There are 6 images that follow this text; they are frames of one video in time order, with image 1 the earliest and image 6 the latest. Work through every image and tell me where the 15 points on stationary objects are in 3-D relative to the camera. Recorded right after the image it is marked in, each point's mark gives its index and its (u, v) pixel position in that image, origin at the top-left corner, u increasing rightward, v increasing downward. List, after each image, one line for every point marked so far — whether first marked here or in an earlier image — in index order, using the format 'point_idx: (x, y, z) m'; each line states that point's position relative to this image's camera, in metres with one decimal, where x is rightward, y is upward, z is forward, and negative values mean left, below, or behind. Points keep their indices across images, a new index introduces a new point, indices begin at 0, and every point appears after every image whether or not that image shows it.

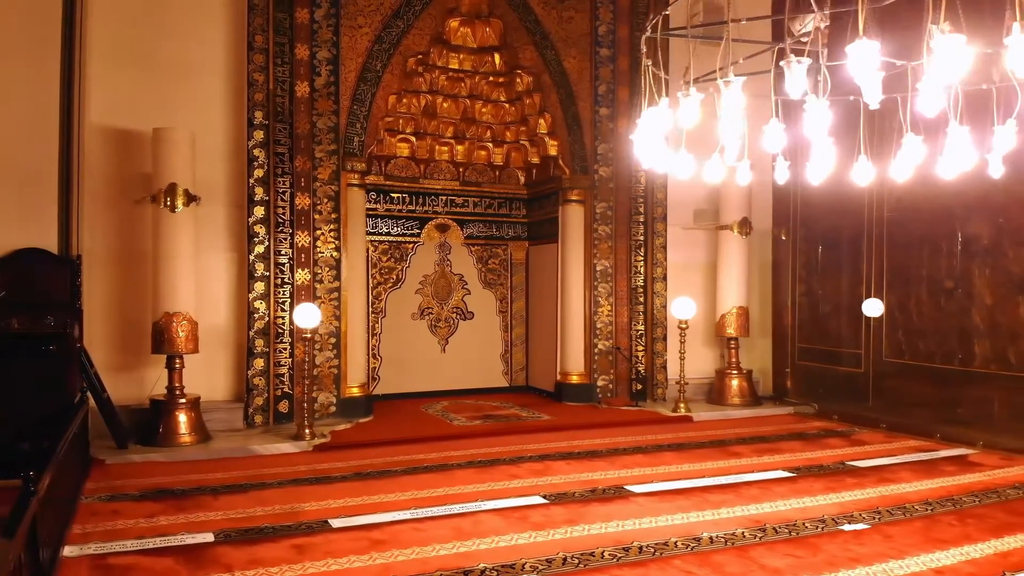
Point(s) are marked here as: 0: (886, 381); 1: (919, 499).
0: (+3.1, -0.8, +6.0) m
1: (+2.1, -1.1, +3.7) m
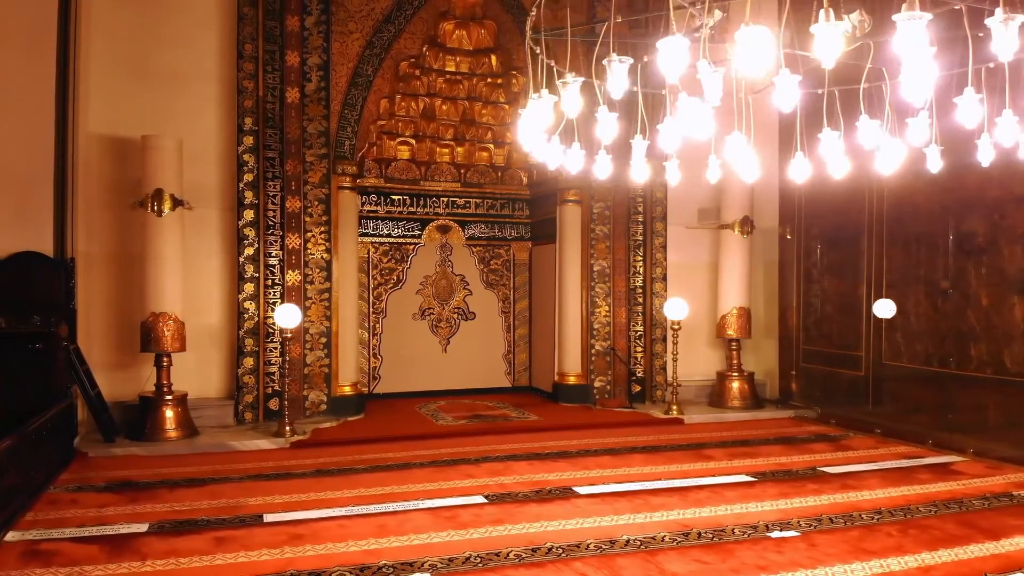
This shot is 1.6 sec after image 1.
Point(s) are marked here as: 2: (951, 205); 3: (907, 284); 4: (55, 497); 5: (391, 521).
0: (+2.9, -0.8, +5.8) m
1: (+1.7, -1.1, +3.5) m
2: (+3.1, +0.6, +5.2) m
3: (+3.0, 0.0, +5.5) m
4: (-2.4, -1.1, +3.8) m
5: (-0.5, -1.1, +3.3) m
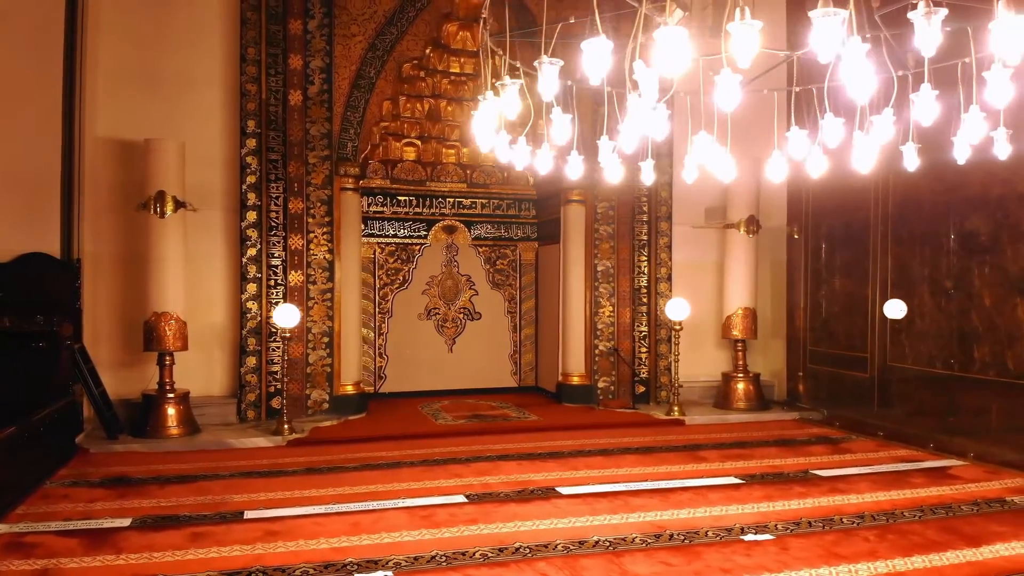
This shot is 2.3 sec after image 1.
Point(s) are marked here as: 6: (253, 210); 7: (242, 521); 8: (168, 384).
0: (+2.9, -0.8, +5.7) m
1: (+1.6, -1.1, +3.5) m
2: (+3.1, +0.6, +5.1) m
3: (+3.0, 0.0, +5.4) m
4: (-2.5, -1.1, +3.9) m
5: (-0.7, -1.1, +3.4) m
6: (-2.2, +0.6, +6.1) m
7: (-1.2, -1.1, +3.3) m
8: (-2.6, -0.7, +5.5) m
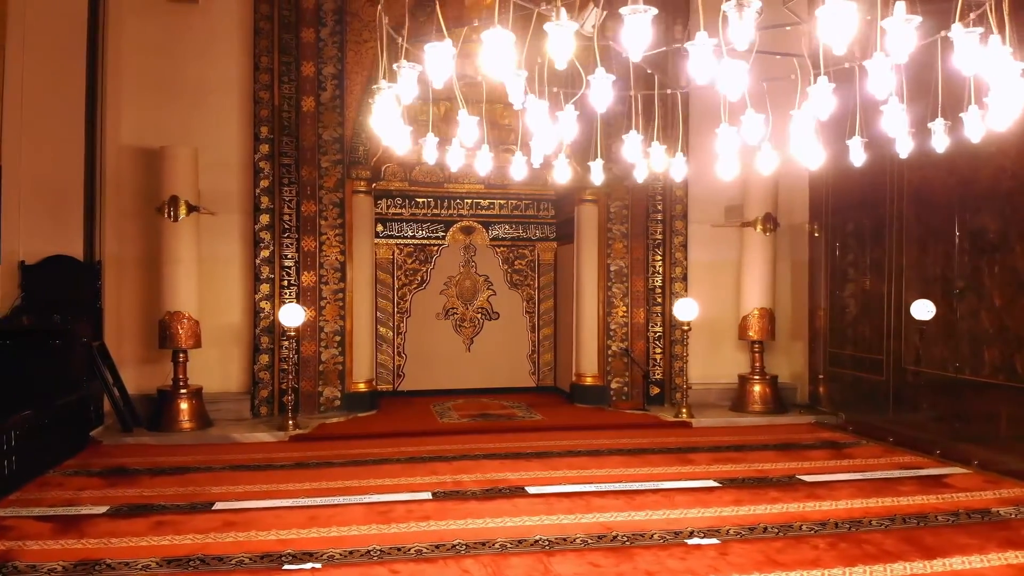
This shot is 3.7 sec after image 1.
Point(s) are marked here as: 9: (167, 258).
0: (+2.9, -0.8, +5.4) m
1: (+1.4, -1.1, +3.4) m
2: (+3.0, +0.6, +4.8) m
3: (+2.9, 0.0, +5.2) m
4: (-2.7, -1.1, +4.2) m
5: (-0.9, -1.1, +3.4) m
6: (-2.1, +0.6, +6.3) m
7: (-1.4, -1.1, +3.5) m
8: (-2.6, -0.7, +5.7) m
9: (-2.7, +0.2, +5.8) m
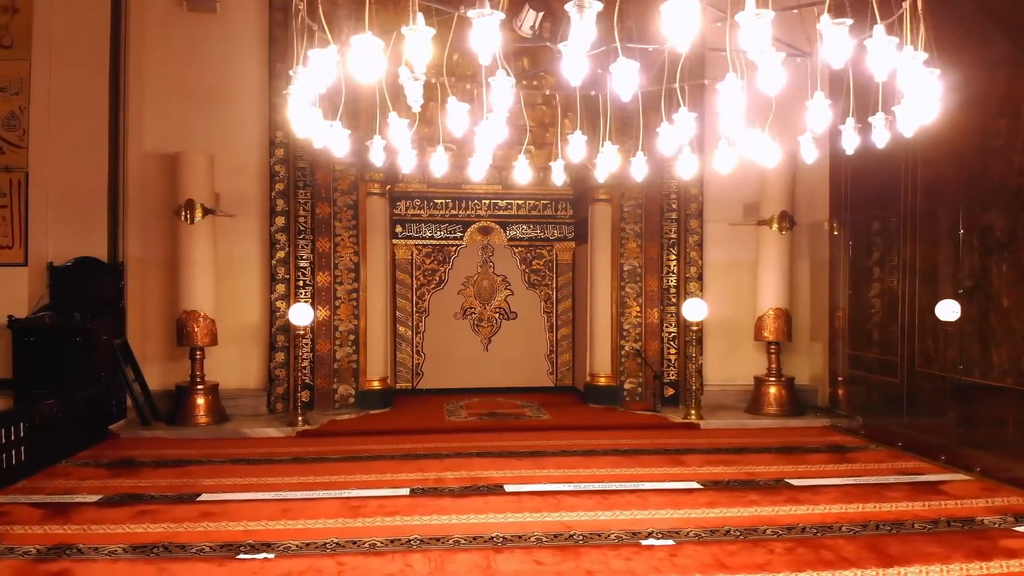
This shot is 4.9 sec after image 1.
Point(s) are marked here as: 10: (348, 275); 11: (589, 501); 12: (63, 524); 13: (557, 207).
0: (+2.9, -0.8, +5.2) m
1: (+1.2, -1.1, +3.3) m
2: (+2.9, +0.6, +4.6) m
3: (+2.9, 0.0, +5.0) m
4: (-2.7, -1.1, +4.4) m
5: (-1.0, -1.1, +3.6) m
6: (-2.0, +0.6, +6.5) m
7: (-1.6, -1.1, +3.6) m
8: (-2.6, -0.7, +6.0) m
9: (-2.7, +0.2, +6.0) m
10: (-1.5, +0.1, +6.6) m
11: (+0.4, -1.1, +3.7) m
12: (-2.0, -1.1, +3.3) m
13: (+0.5, +0.9, +8.0) m
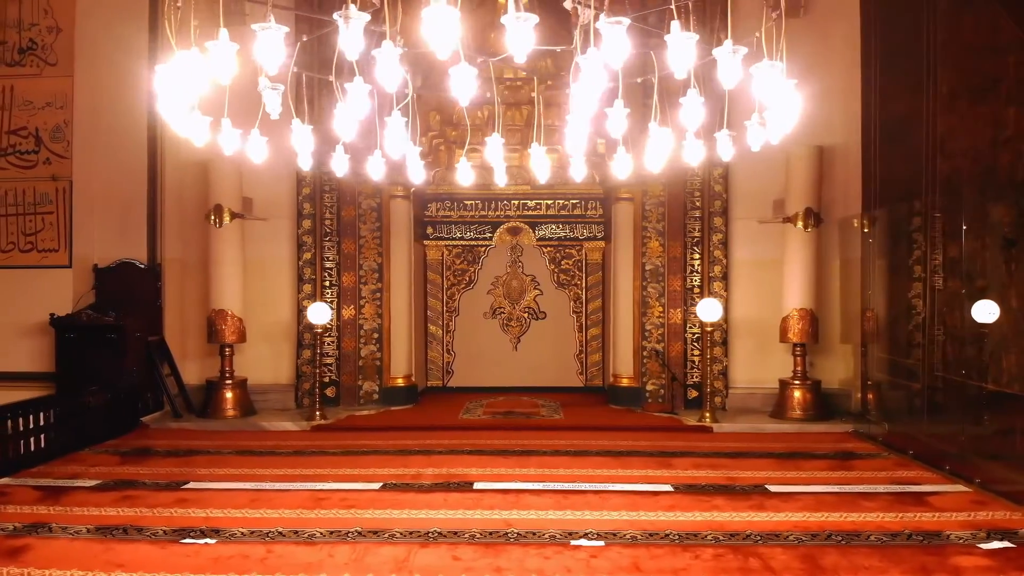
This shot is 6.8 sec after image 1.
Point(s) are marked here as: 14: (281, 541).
0: (+2.9, -0.8, +4.9) m
1: (+1.0, -1.1, +3.2) m
2: (+2.8, +0.6, +4.3) m
3: (+2.8, 0.0, +4.7) m
4: (-2.8, -1.1, +4.8) m
5: (-1.2, -1.1, +3.7) m
6: (-1.9, +0.6, +6.8) m
7: (-1.8, -1.1, +3.9) m
8: (-2.5, -0.7, +6.3) m
9: (-2.6, +0.2, +6.4) m
10: (-1.3, +0.1, +6.9) m
11: (+0.2, -1.1, +3.7) m
12: (-2.2, -1.1, +3.6) m
13: (+0.8, +0.9, +8.0) m
14: (-1.0, -1.1, +3.0) m
